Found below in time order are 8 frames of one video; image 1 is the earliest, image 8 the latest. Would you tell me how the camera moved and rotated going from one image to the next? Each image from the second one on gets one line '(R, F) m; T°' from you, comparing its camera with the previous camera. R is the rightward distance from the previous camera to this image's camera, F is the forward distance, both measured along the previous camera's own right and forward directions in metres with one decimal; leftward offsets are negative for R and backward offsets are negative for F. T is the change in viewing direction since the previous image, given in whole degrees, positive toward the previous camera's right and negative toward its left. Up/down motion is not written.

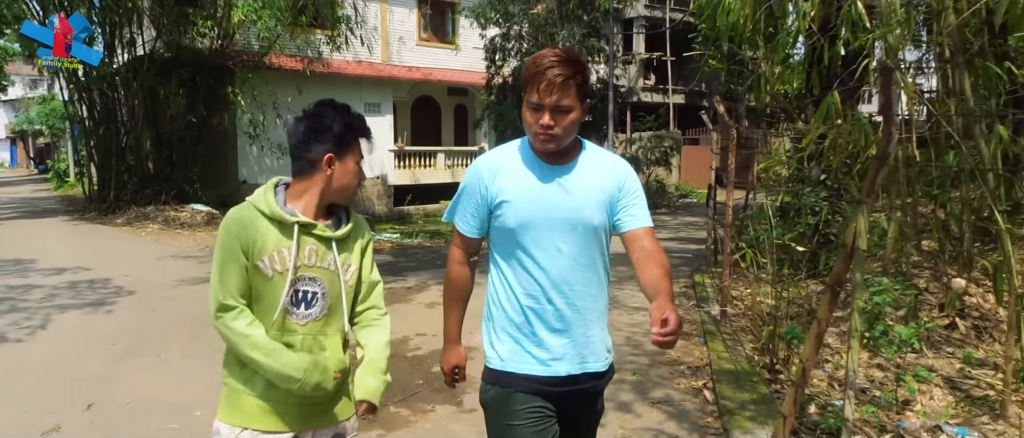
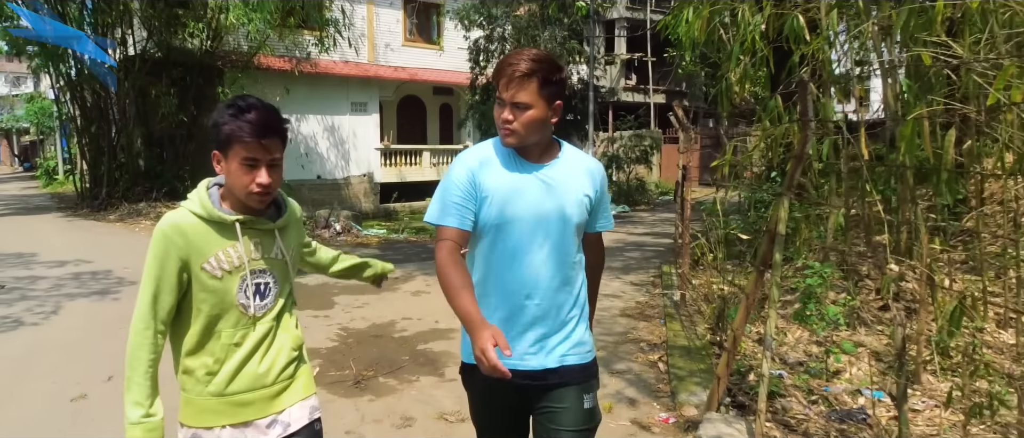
(+0.1, -0.5) m; +1°
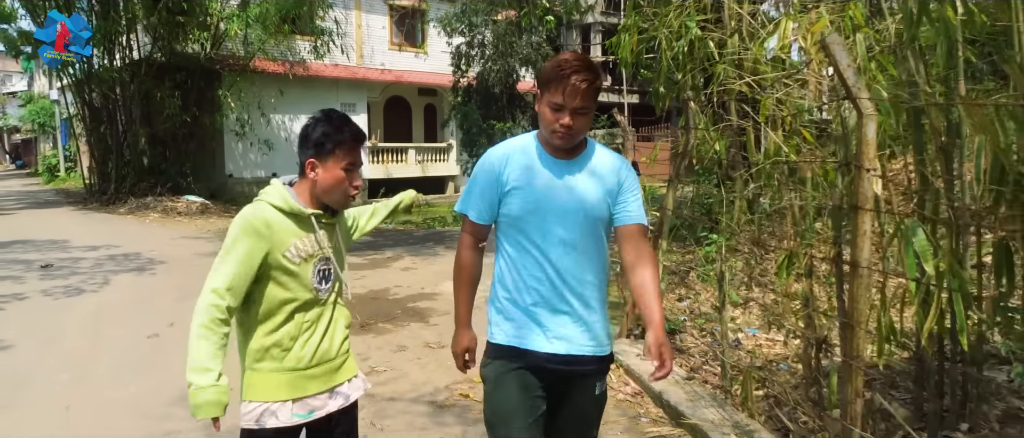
(+0.1, -1.2) m; +1°
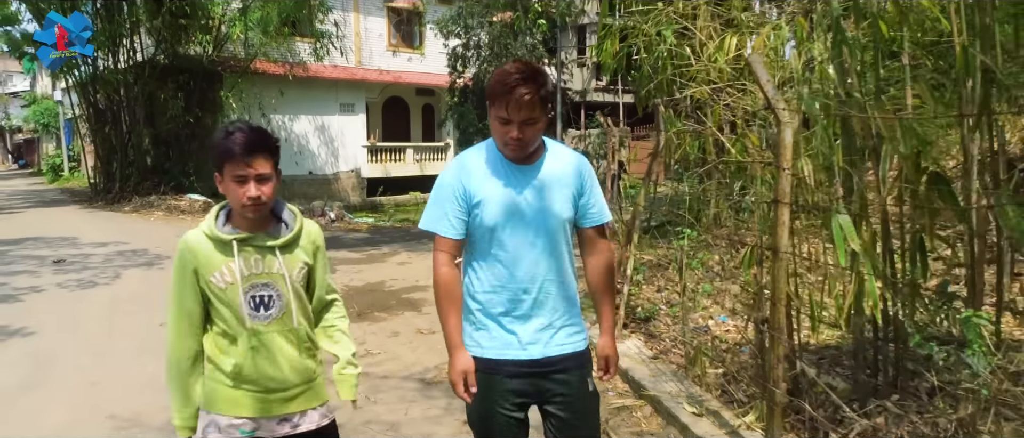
(+0.1, -0.4) m; 0°
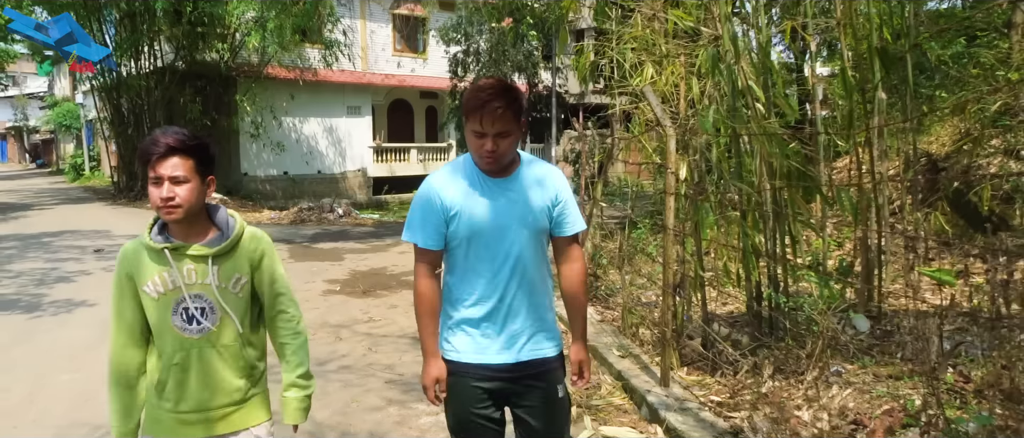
(+0.2, -1.0) m; -1°
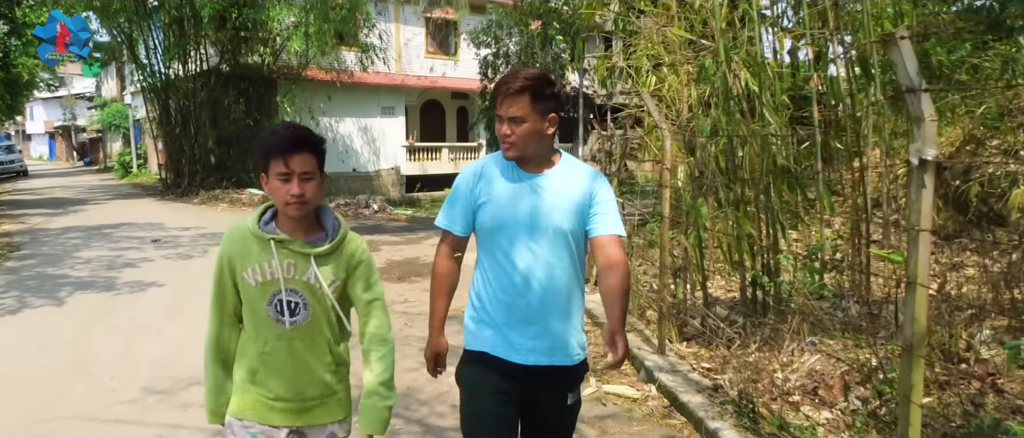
(+0.1, -0.6) m; -2°
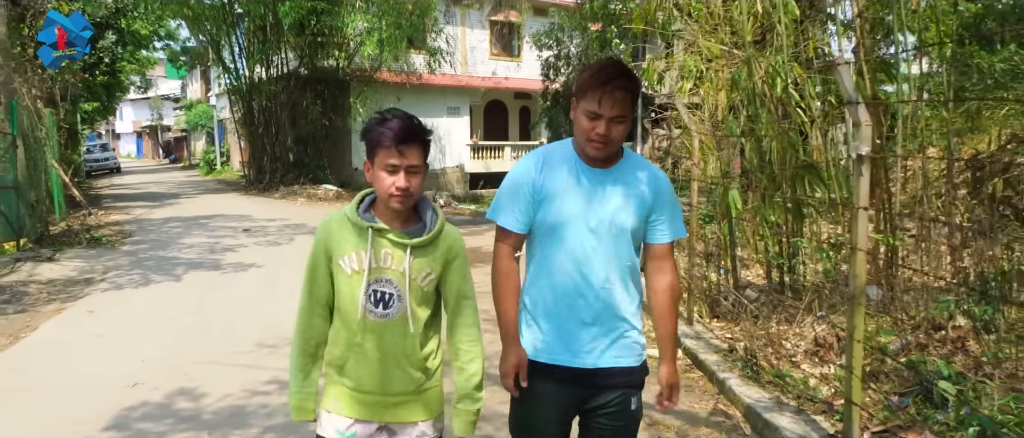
(+0.1, -0.7) m; -5°
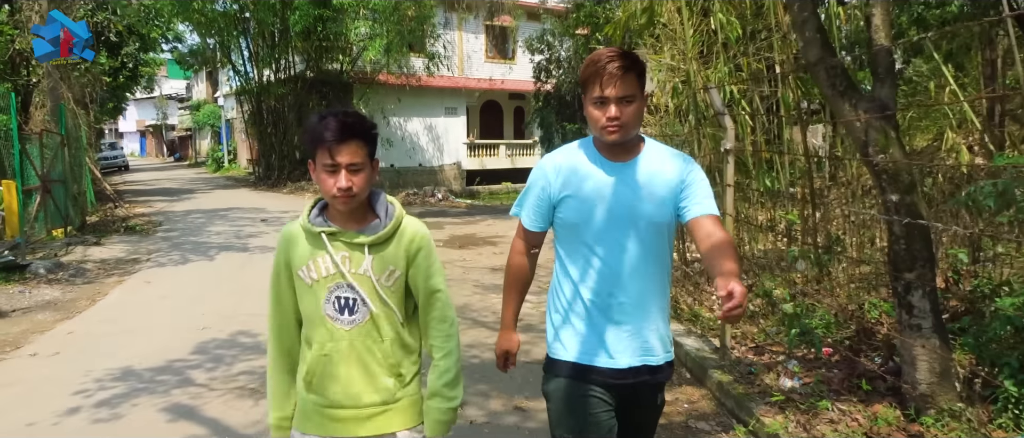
(+0.1, -1.2) m; 0°
